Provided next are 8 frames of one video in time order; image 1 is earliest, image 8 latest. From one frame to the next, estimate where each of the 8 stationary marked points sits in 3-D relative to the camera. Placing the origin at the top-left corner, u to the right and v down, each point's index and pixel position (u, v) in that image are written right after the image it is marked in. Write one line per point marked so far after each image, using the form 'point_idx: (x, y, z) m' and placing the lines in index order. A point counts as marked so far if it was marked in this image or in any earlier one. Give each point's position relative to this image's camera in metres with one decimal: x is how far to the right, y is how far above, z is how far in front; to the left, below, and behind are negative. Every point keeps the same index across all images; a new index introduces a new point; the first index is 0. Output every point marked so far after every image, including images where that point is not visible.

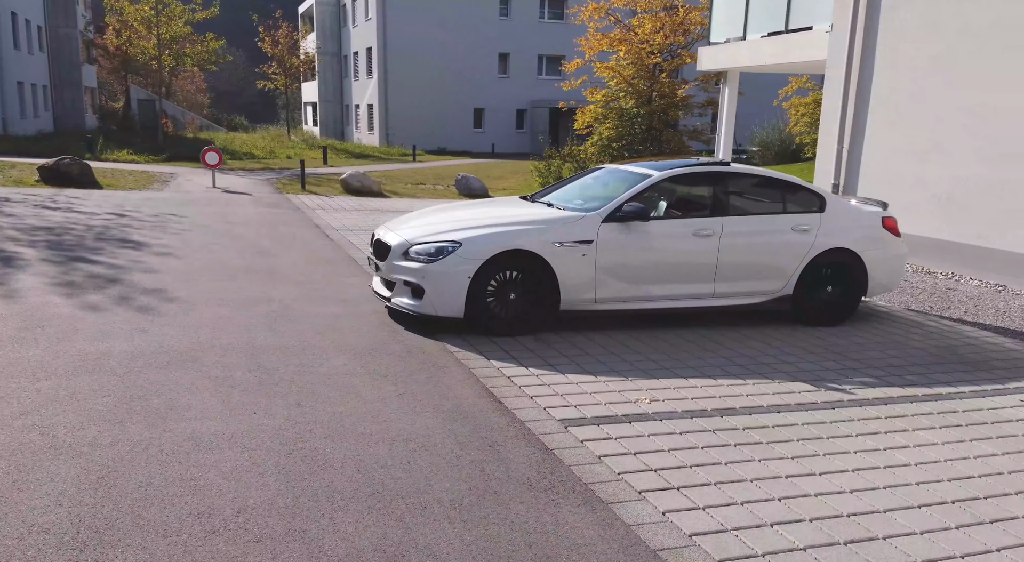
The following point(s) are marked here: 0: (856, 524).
0: (+1.6, -1.1, +3.6) m
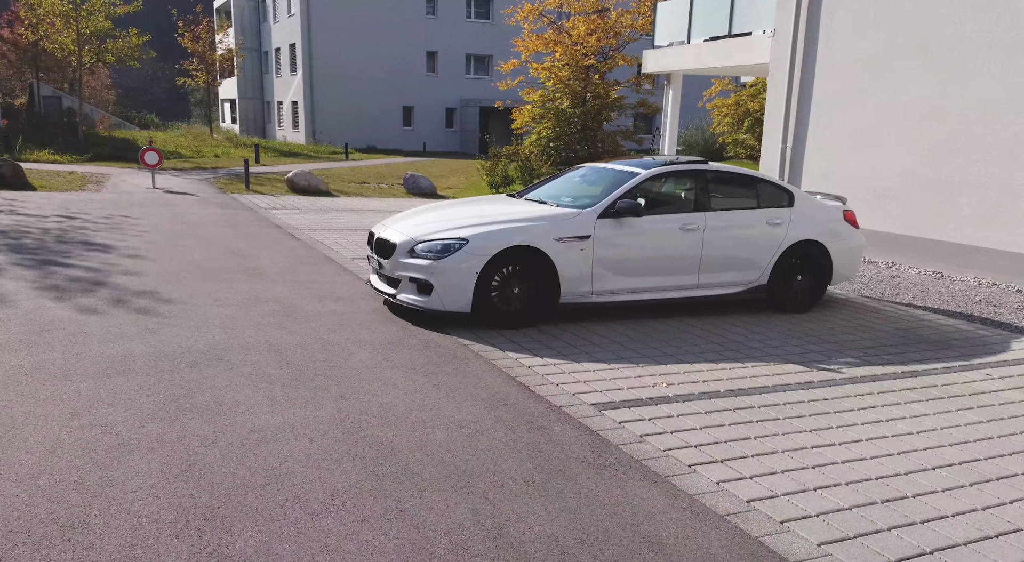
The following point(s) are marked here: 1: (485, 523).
0: (+1.9, -1.0, +4.0) m
1: (-0.1, -1.0, +3.3) m
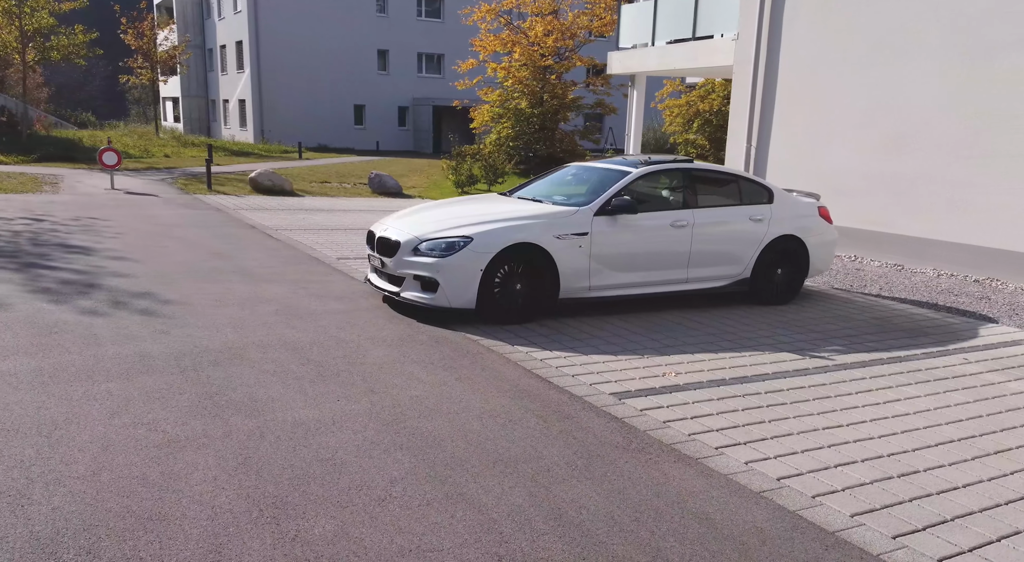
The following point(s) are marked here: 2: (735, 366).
0: (+2.1, -1.0, +4.2) m
1: (+0.1, -1.0, +3.4) m
2: (+1.7, -0.6, +6.0) m
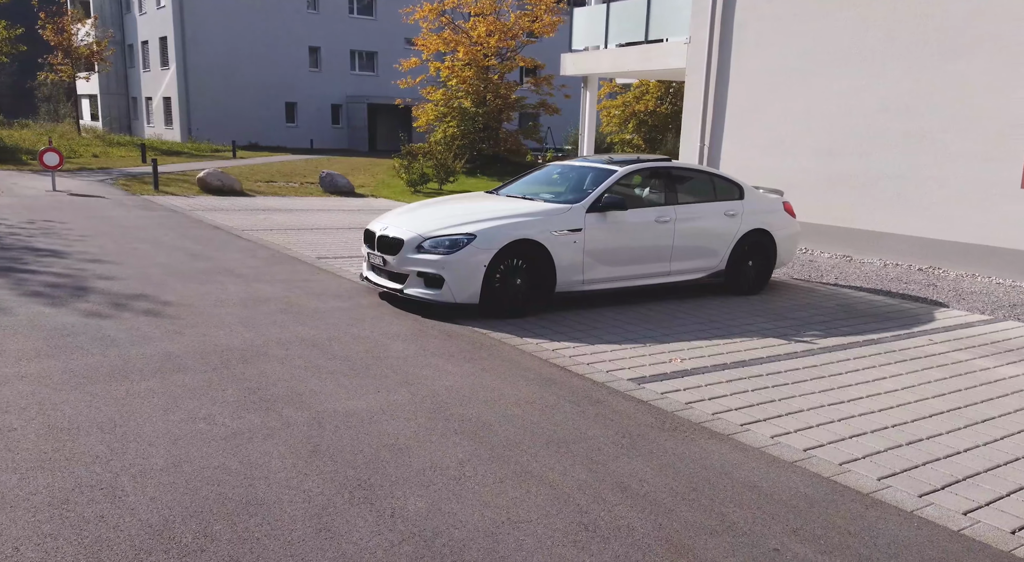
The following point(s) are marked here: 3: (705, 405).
0: (+2.3, -0.9, +4.7) m
1: (+0.4, -0.9, +3.7) m
2: (+1.8, -0.6, +6.3) m
3: (+1.2, -0.8, +4.9) m
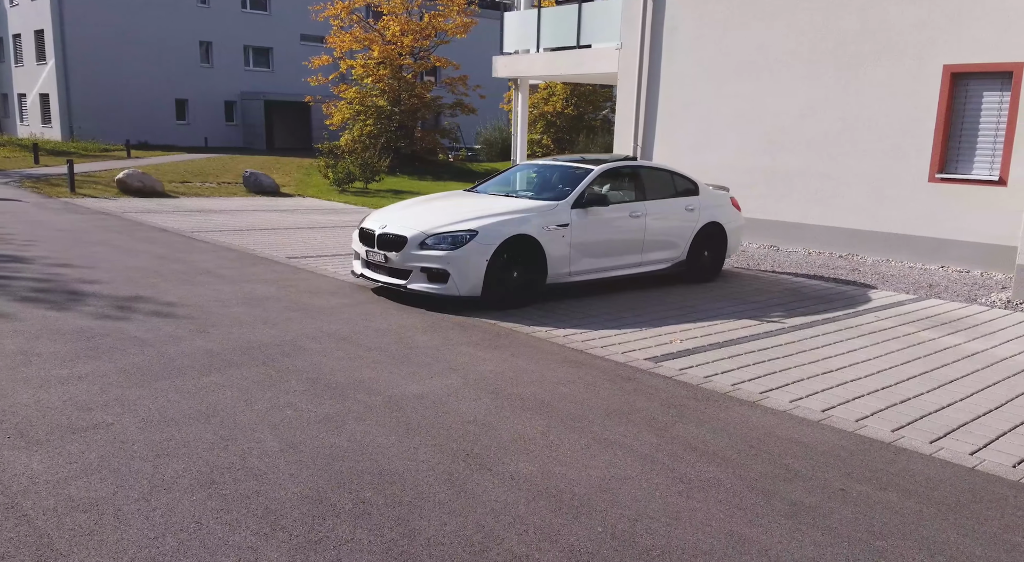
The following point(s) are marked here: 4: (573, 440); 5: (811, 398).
0: (+2.6, -0.8, +5.4) m
1: (+0.9, -0.9, +4.2) m
2: (+1.8, -0.5, +7.0) m
3: (+1.4, -0.7, +5.5) m
4: (+0.3, -0.8, +4.1) m
5: (+1.9, -0.8, +5.1) m
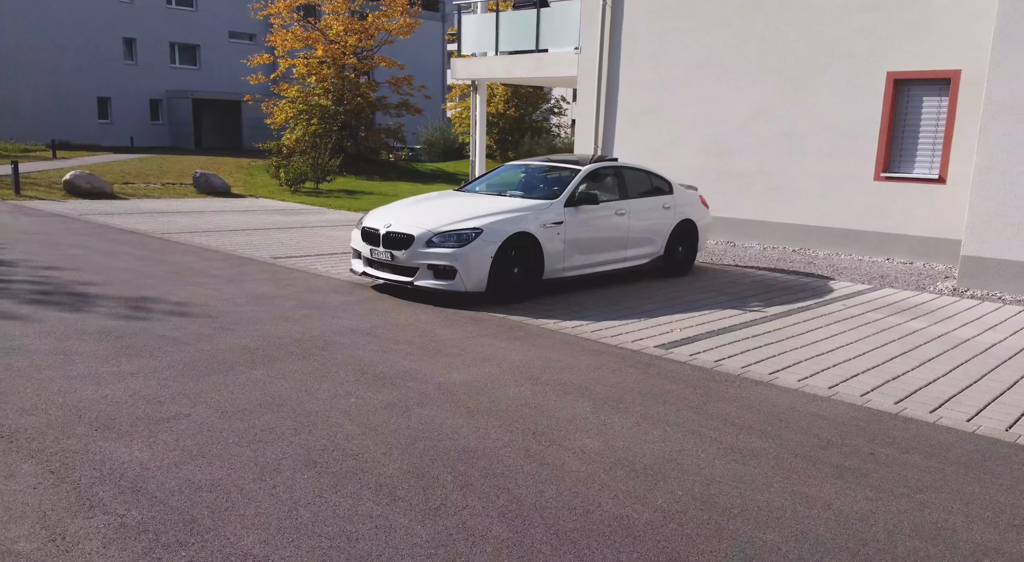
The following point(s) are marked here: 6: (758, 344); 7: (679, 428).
0: (+2.8, -0.7, +5.9) m
1: (+1.2, -0.8, +4.6) m
2: (+1.9, -0.4, +7.4) m
3: (+1.6, -0.6, +5.9) m
4: (+0.6, -0.8, +4.4) m
5: (+2.2, -0.7, +5.6) m
6: (+2.1, -0.5, +6.6) m
7: (+0.9, -0.8, +4.3) m
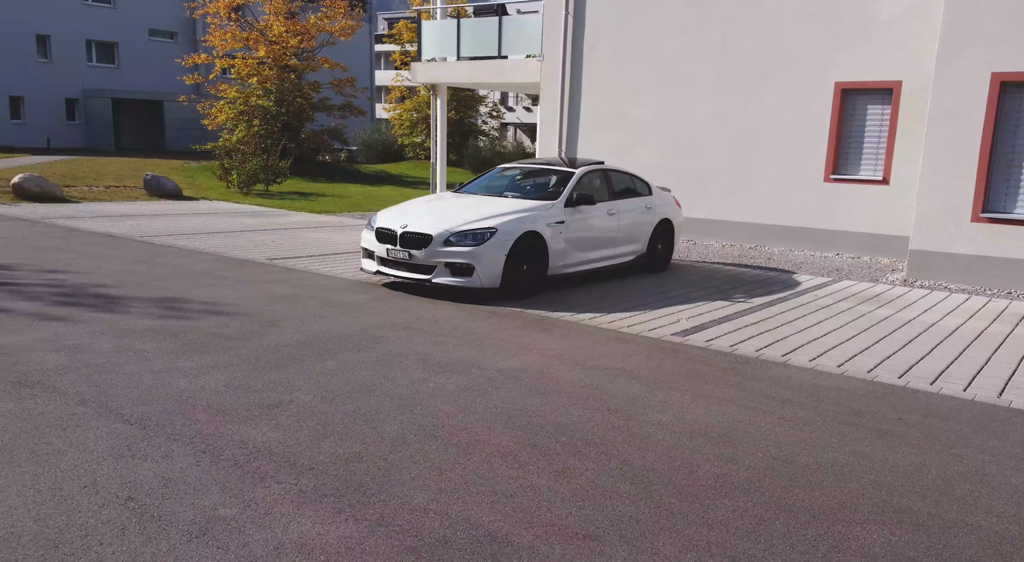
0: (+3.1, -0.6, +6.6) m
1: (+1.6, -0.7, +5.1) m
2: (+2.0, -0.3, +8.0) m
3: (+1.9, -0.5, +6.5) m
4: (+1.0, -0.7, +4.9) m
5: (+2.5, -0.6, +6.3) m
6: (+2.3, -0.5, +7.2) m
7: (+1.4, -0.8, +4.9) m
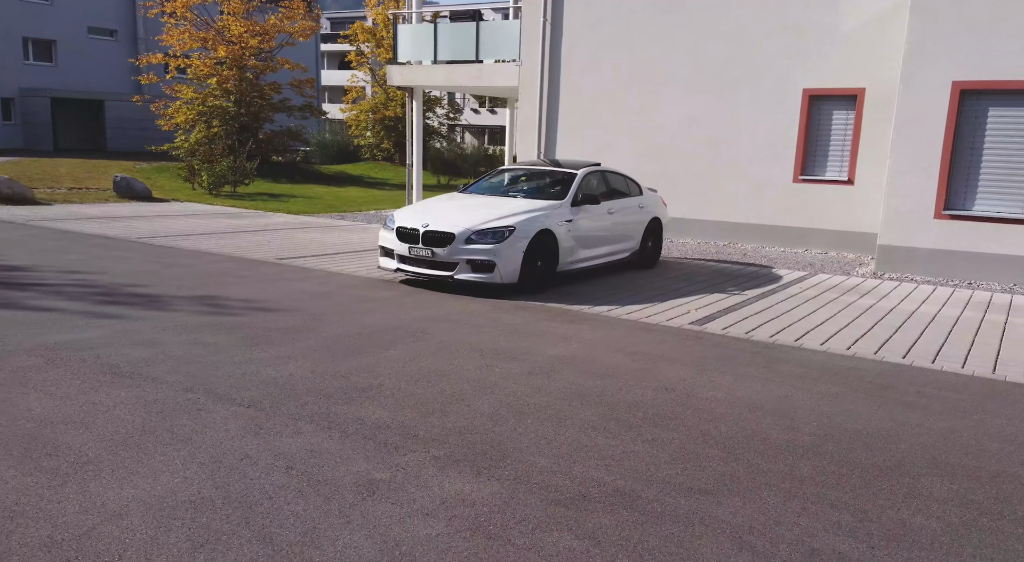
0: (+3.3, -0.5, +7.3) m
1: (+1.9, -0.7, +5.7) m
2: (+2.2, -0.3, +8.6) m
3: (+2.2, -0.5, +7.1) m
4: (+1.4, -0.7, +5.5) m
5: (+2.8, -0.5, +6.9) m
6: (+2.5, -0.4, +7.8) m
7: (+1.8, -0.7, +5.4) m
